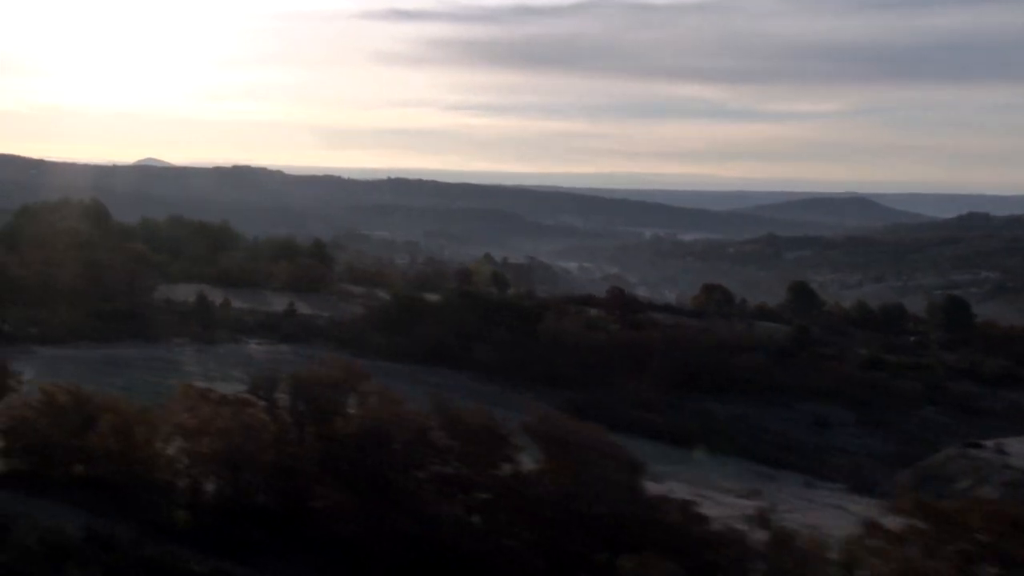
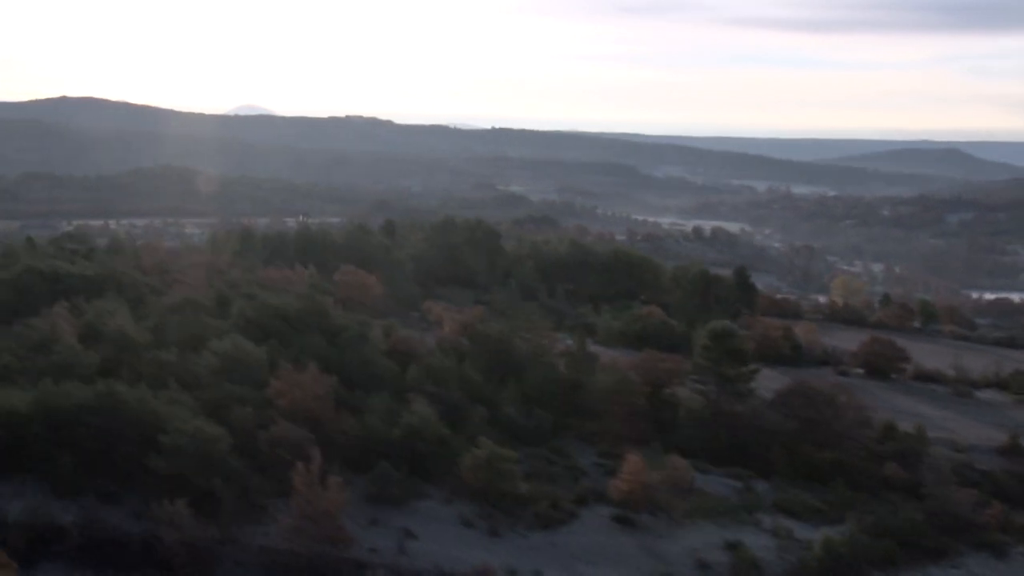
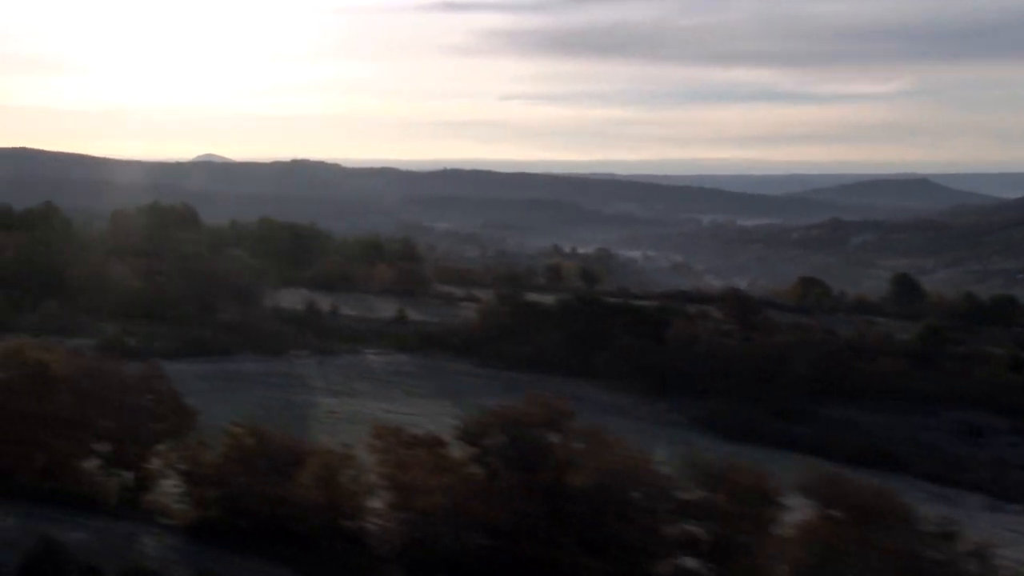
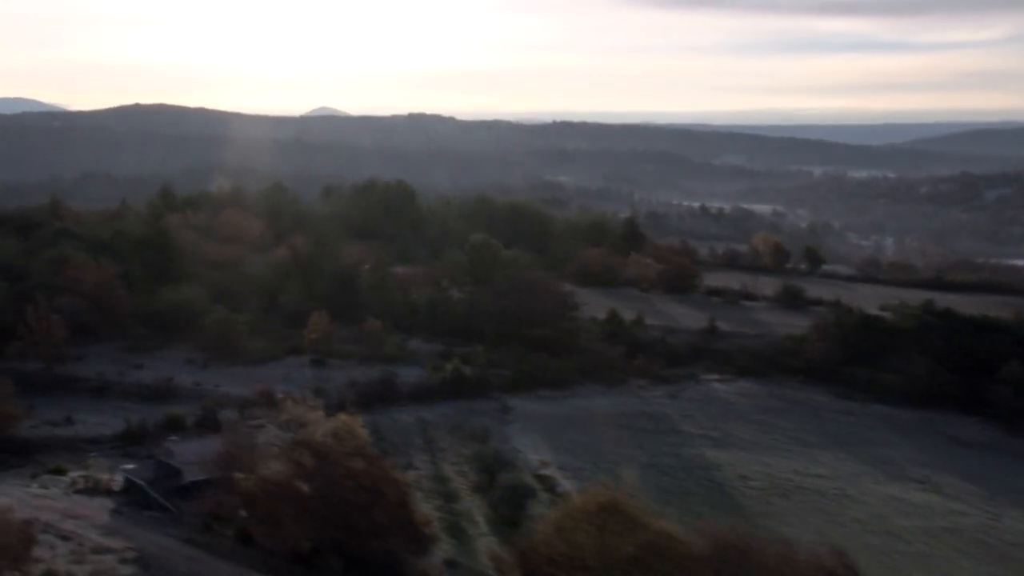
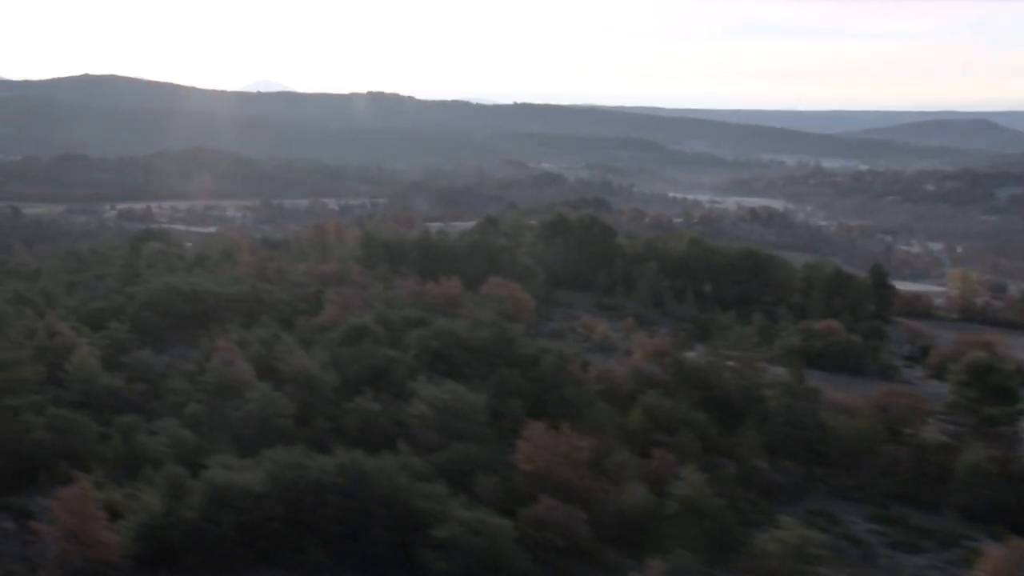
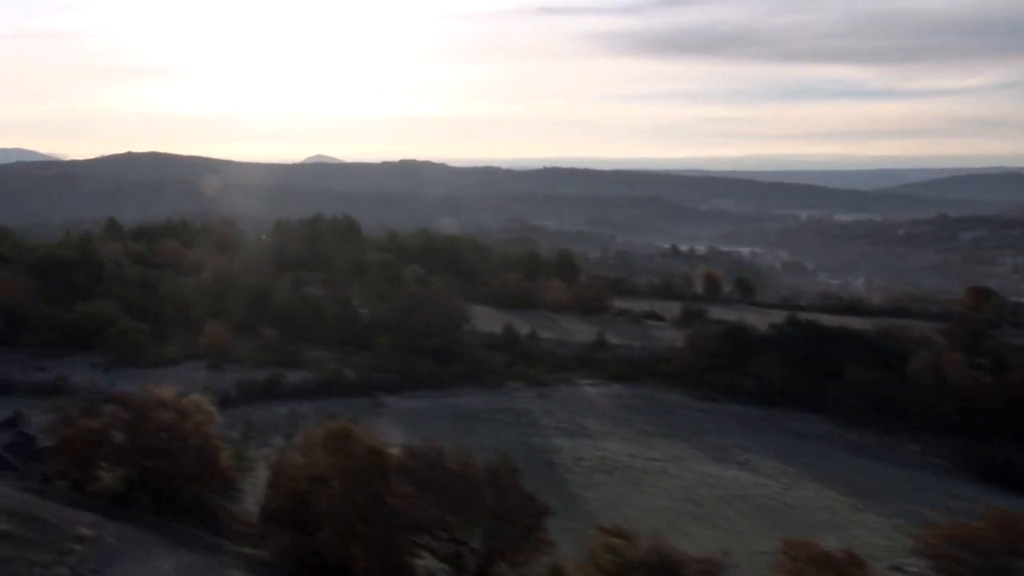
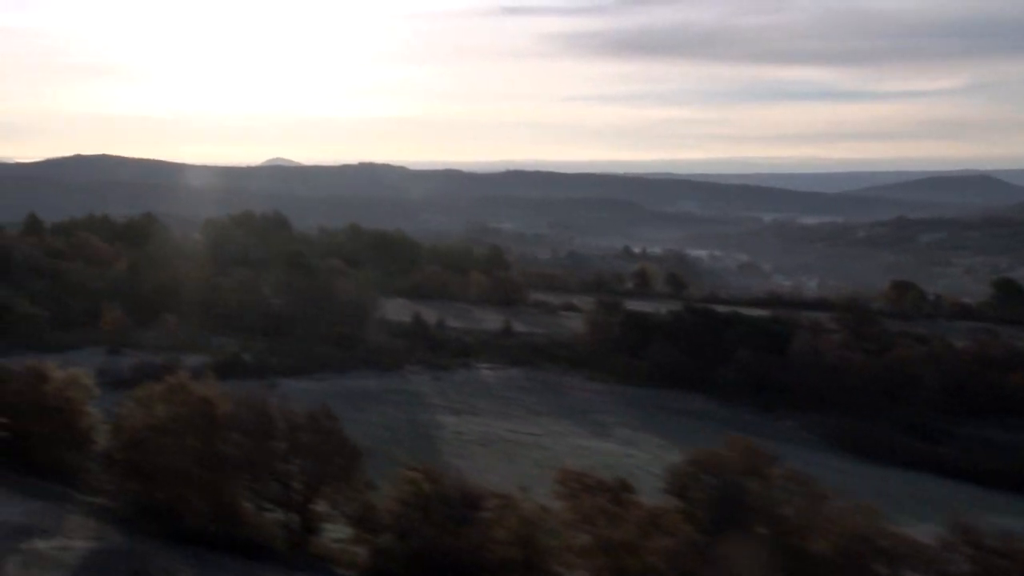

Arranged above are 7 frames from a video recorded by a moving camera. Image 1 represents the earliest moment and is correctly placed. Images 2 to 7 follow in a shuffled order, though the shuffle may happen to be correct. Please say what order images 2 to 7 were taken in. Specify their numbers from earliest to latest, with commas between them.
3, 7, 6, 4, 2, 5
